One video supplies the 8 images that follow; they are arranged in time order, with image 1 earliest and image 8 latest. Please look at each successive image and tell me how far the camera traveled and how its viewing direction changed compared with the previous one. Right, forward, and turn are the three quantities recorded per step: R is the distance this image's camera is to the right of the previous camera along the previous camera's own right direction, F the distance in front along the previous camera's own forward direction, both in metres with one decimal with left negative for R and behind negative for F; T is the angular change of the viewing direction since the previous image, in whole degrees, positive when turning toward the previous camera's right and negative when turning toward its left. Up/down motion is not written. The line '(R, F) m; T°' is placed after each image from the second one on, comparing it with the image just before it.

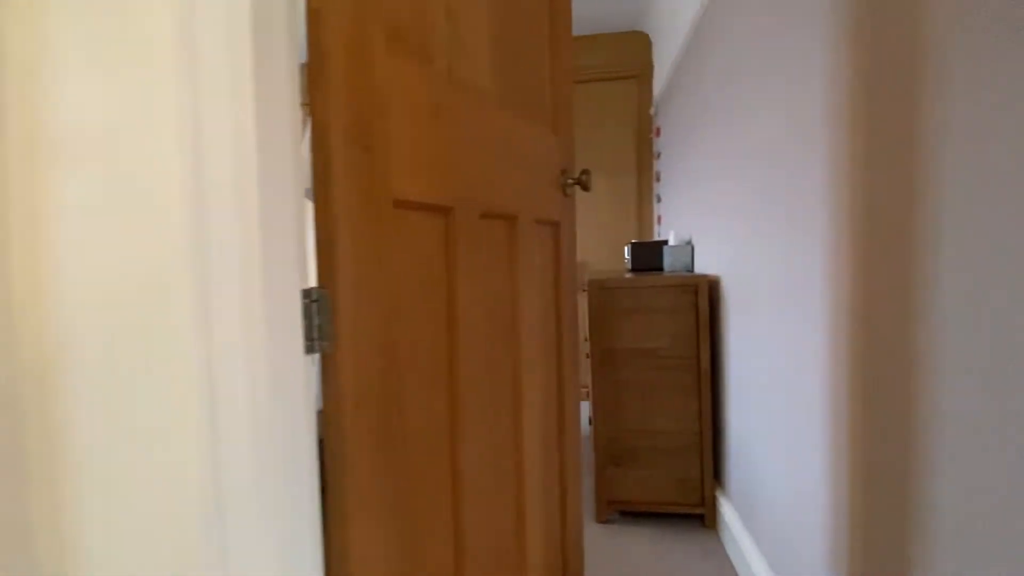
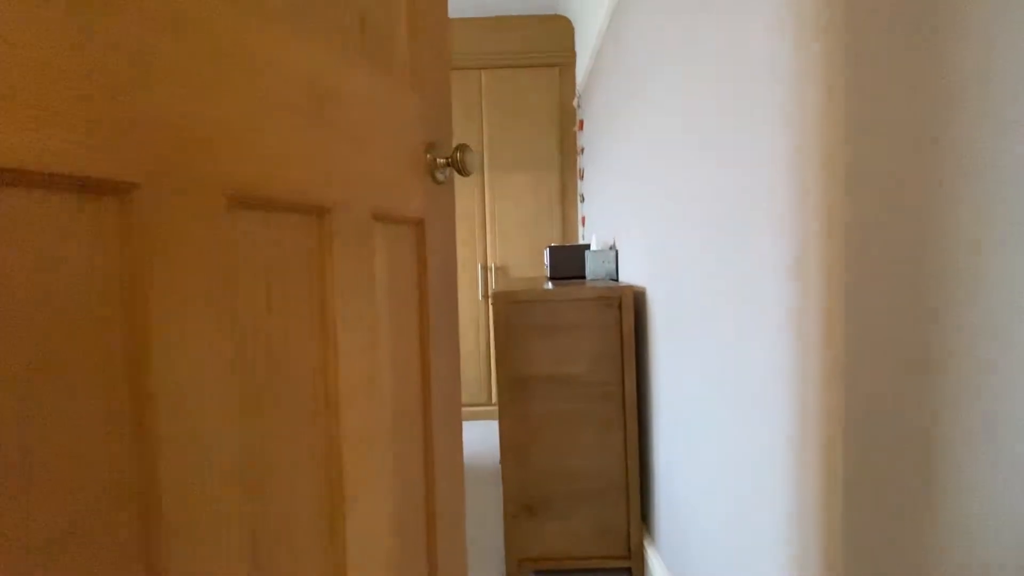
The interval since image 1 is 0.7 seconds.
(+0.2, +0.4) m; +5°
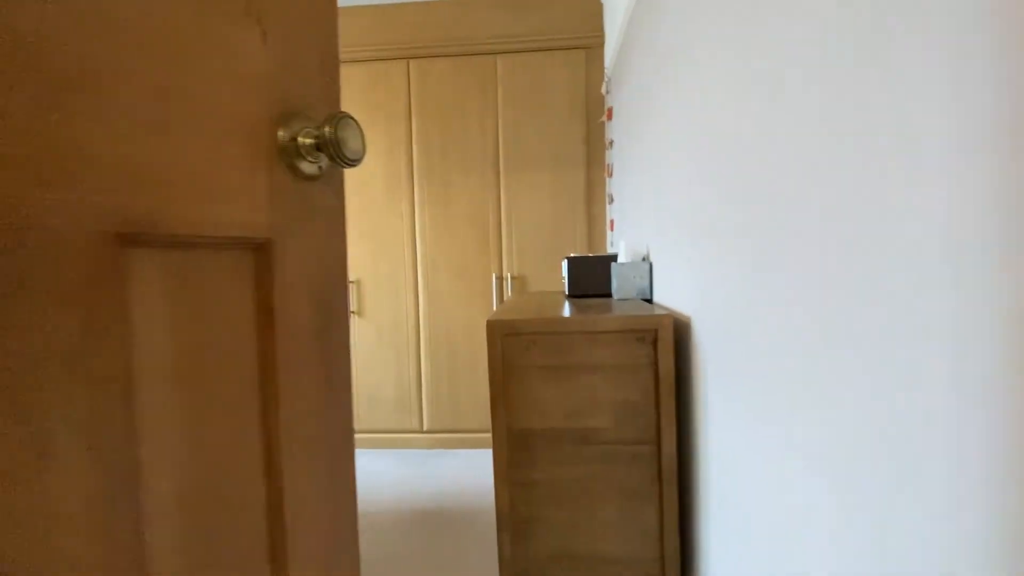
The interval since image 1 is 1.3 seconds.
(+0.1, +0.4) m; -5°
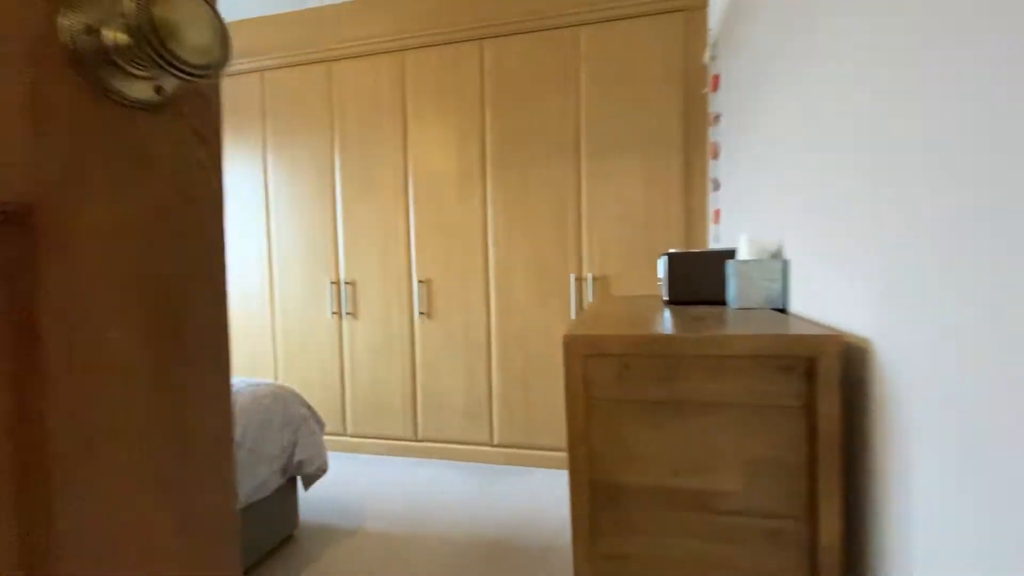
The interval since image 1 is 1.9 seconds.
(0.0, +0.3) m; -9°
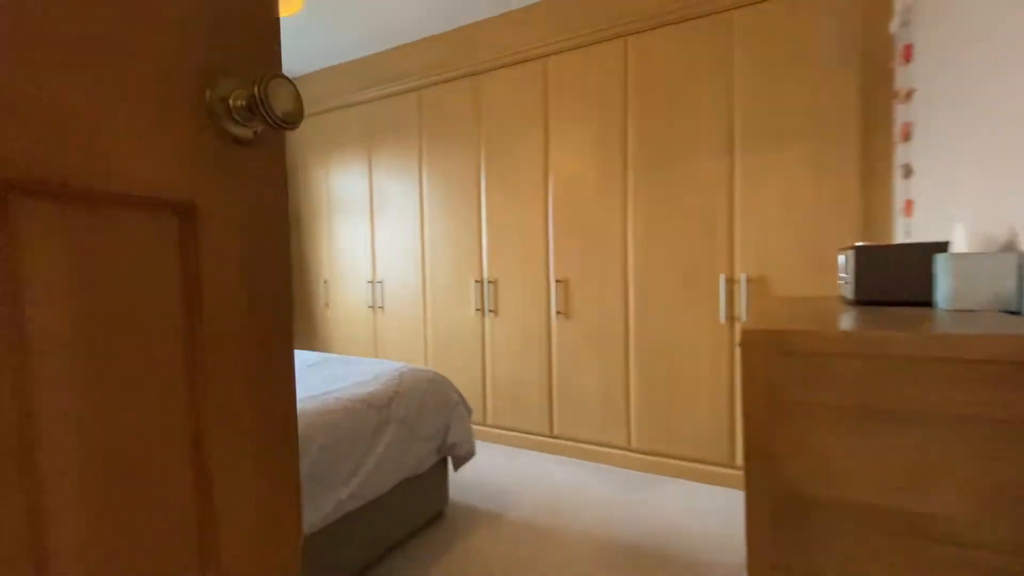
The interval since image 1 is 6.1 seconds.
(-0.1, 0.0) m; -15°
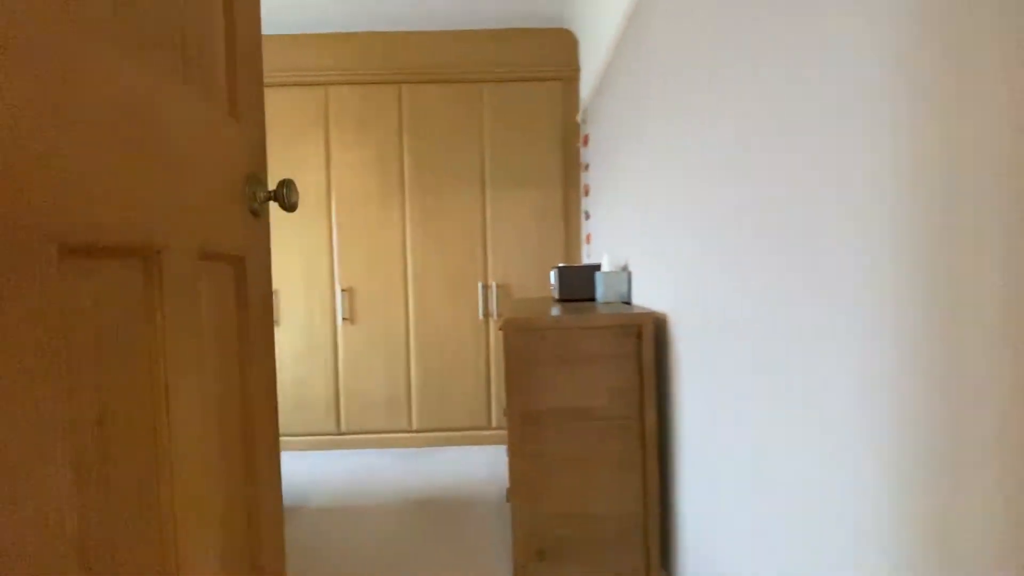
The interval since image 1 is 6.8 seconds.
(-0.3, -0.5) m; +29°
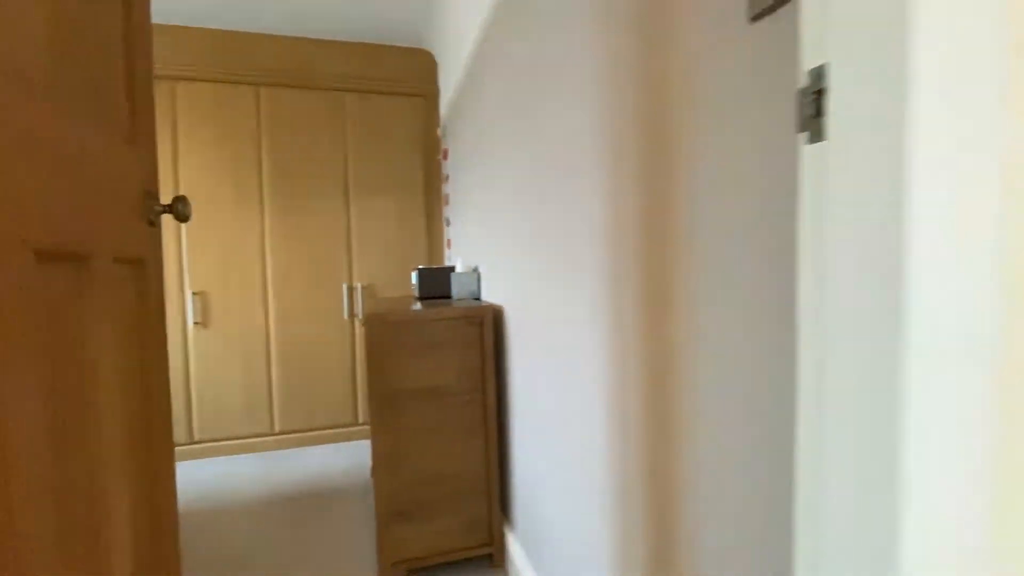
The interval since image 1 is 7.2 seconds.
(0.0, -0.3) m; +16°
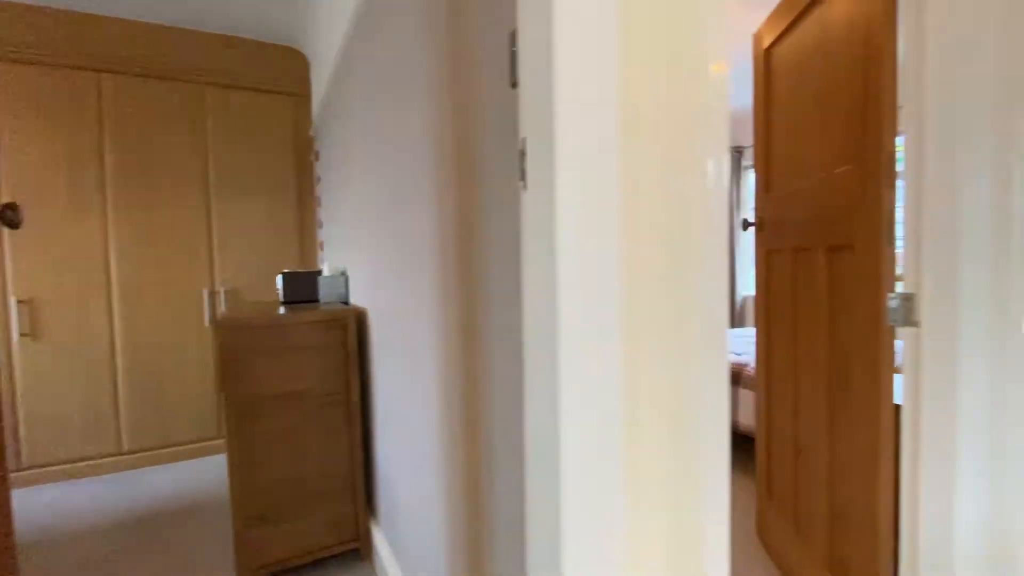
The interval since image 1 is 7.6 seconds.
(+0.1, -0.2) m; +13°
